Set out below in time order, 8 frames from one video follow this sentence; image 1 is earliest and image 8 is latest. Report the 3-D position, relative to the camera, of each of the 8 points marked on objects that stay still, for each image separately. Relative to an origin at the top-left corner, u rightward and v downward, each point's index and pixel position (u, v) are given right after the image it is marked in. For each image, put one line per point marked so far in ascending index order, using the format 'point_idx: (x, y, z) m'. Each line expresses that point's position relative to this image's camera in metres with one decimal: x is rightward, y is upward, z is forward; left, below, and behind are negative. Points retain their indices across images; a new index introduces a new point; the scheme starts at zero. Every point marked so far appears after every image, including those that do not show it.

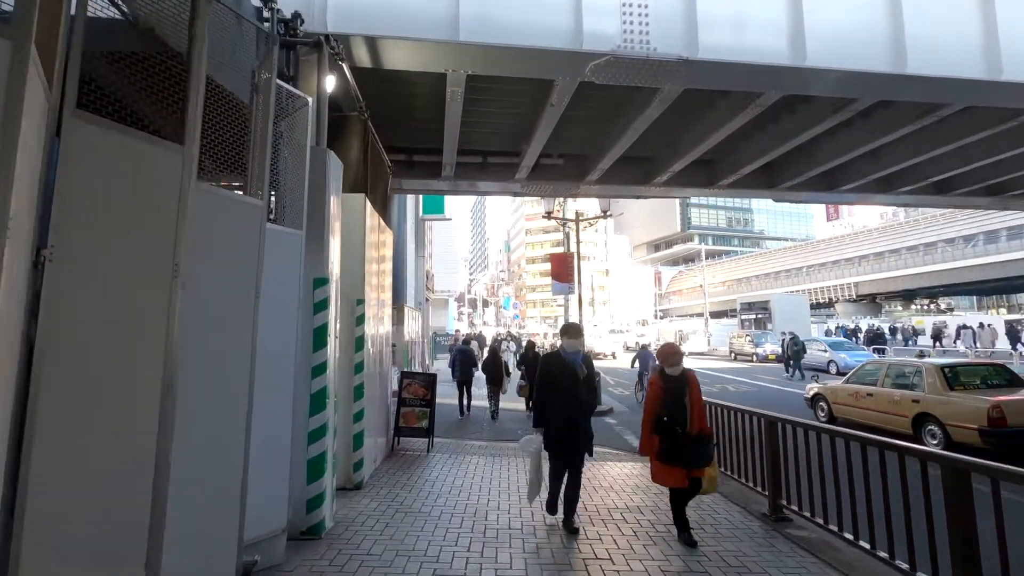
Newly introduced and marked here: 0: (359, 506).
0: (-1.4, -2.0, +5.4) m
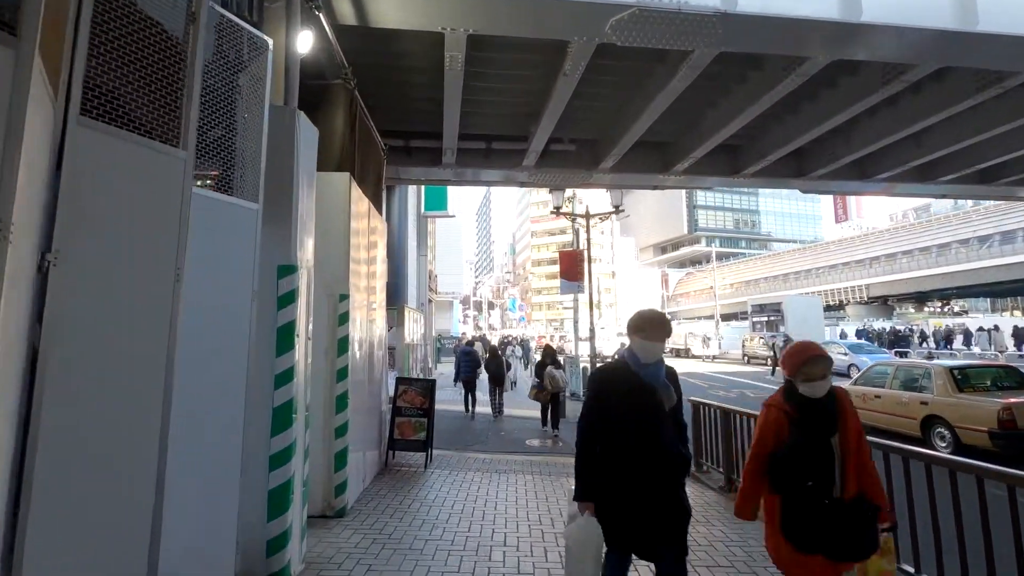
0: (-1.3, -1.9, +4.5) m
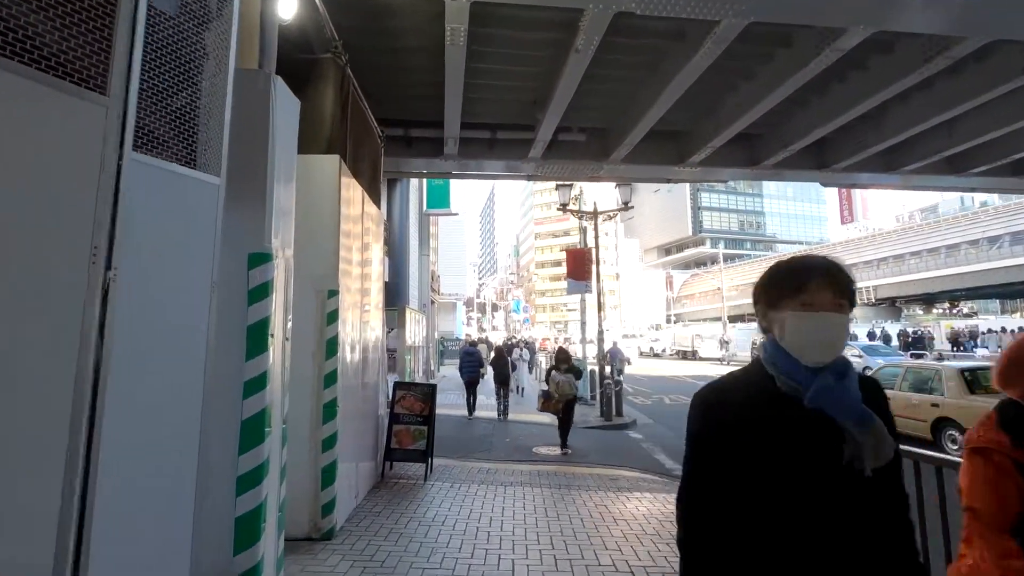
0: (-1.3, -1.9, +4.0) m
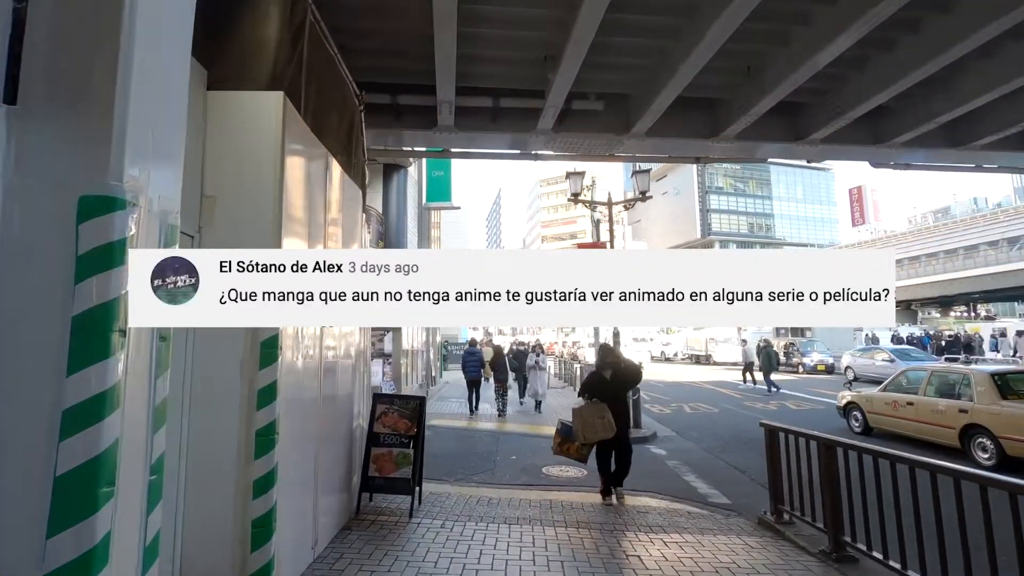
0: (-1.2, -1.8, +2.7) m
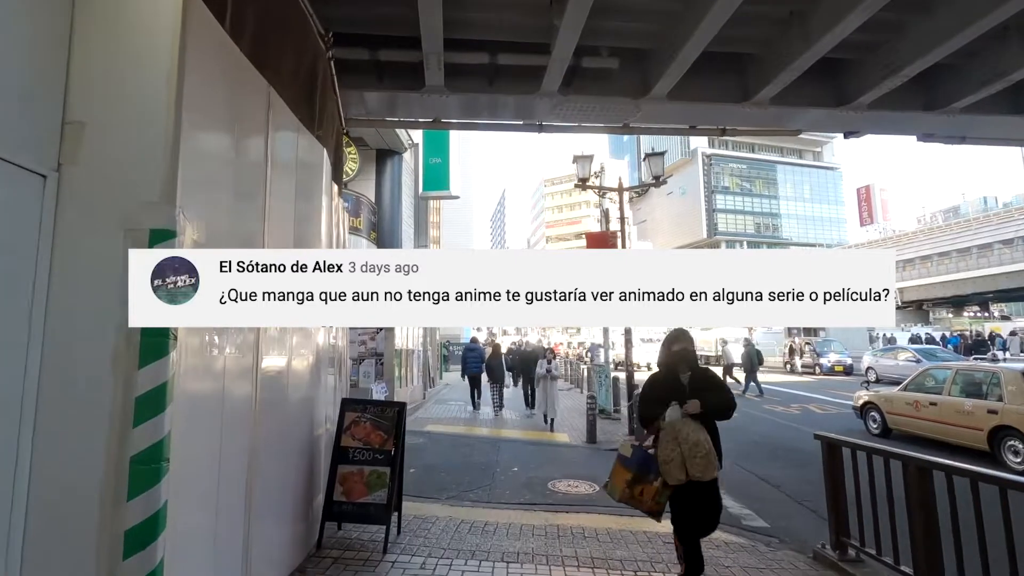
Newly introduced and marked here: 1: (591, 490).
0: (-1.3, -1.6, +1.6) m
1: (+1.0, -2.4, +7.1) m
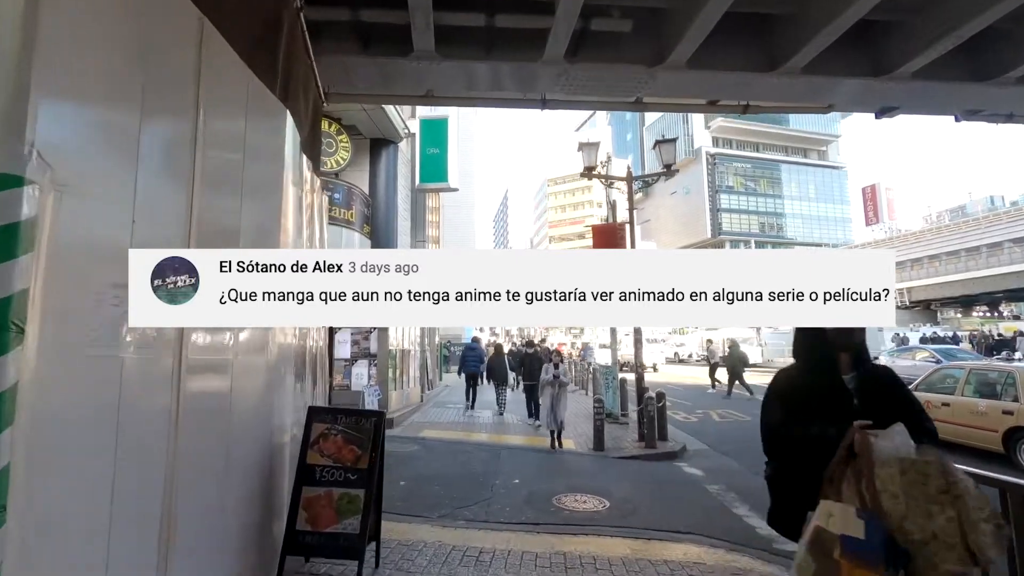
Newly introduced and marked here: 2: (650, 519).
0: (-1.3, -1.5, +0.9) m
1: (+1.0, -2.4, +6.4) m
2: (+1.4, -2.4, +6.0) m
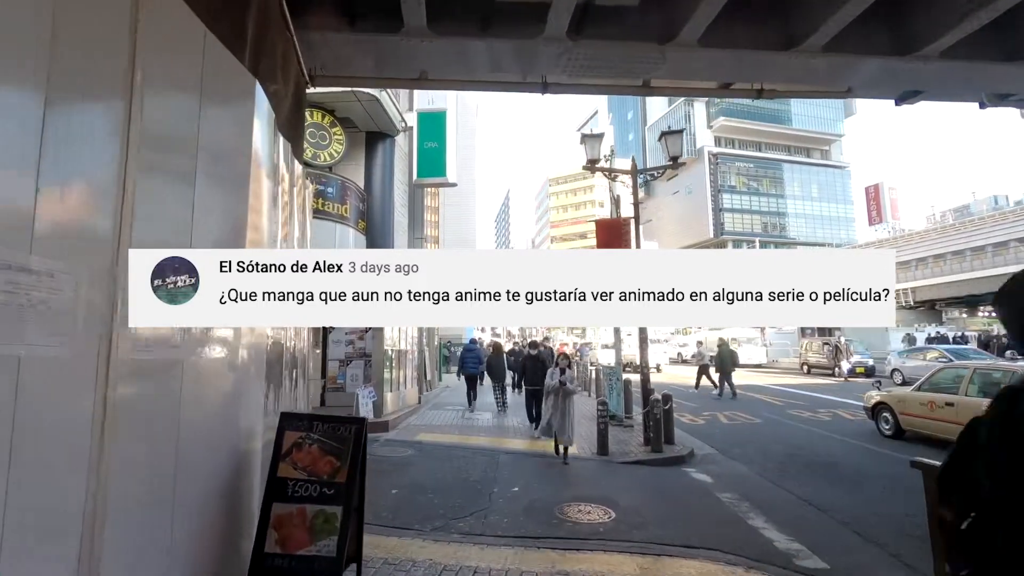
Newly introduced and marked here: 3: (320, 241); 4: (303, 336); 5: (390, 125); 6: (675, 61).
0: (-1.3, -1.5, +0.5) m
1: (+1.0, -2.3, +5.9) m
2: (+1.4, -2.3, +5.6) m
3: (-3.5, +0.9, +10.8) m
4: (-1.7, -0.4, +4.9) m
5: (-2.6, +3.4, +12.3) m
6: (+1.6, +2.3, +5.9) m
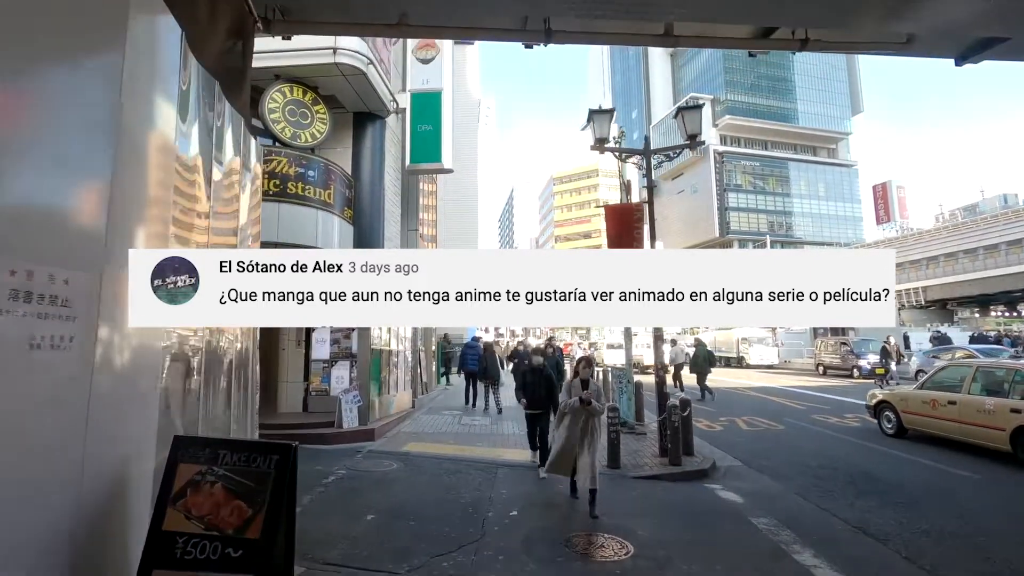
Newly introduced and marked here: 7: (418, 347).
0: (-1.4, -1.4, -0.5) m
1: (+0.9, -2.2, +4.9) m
2: (+1.4, -2.2, +4.5) m
3: (-3.5, +1.0, +9.8) m
4: (-1.8, -0.3, +3.8) m
5: (-2.6, +3.5, +11.3) m
6: (+1.6, +2.4, +4.8) m
7: (-2.4, -1.5, +15.1) m
